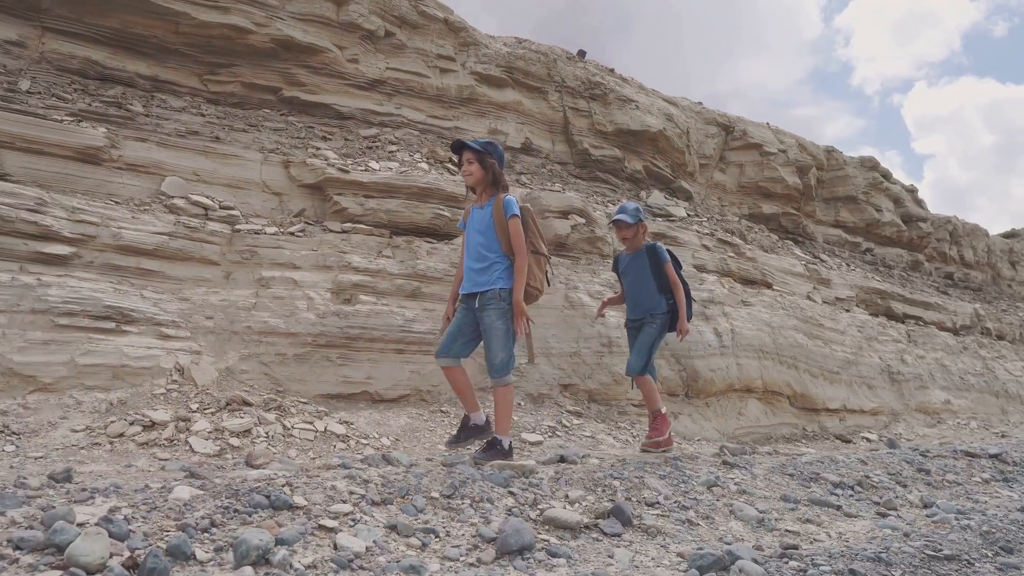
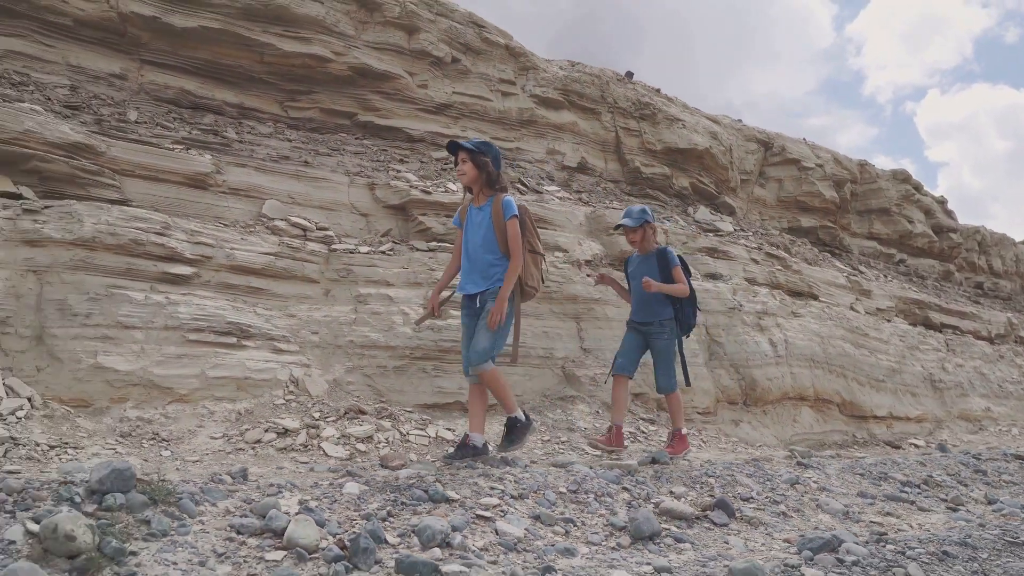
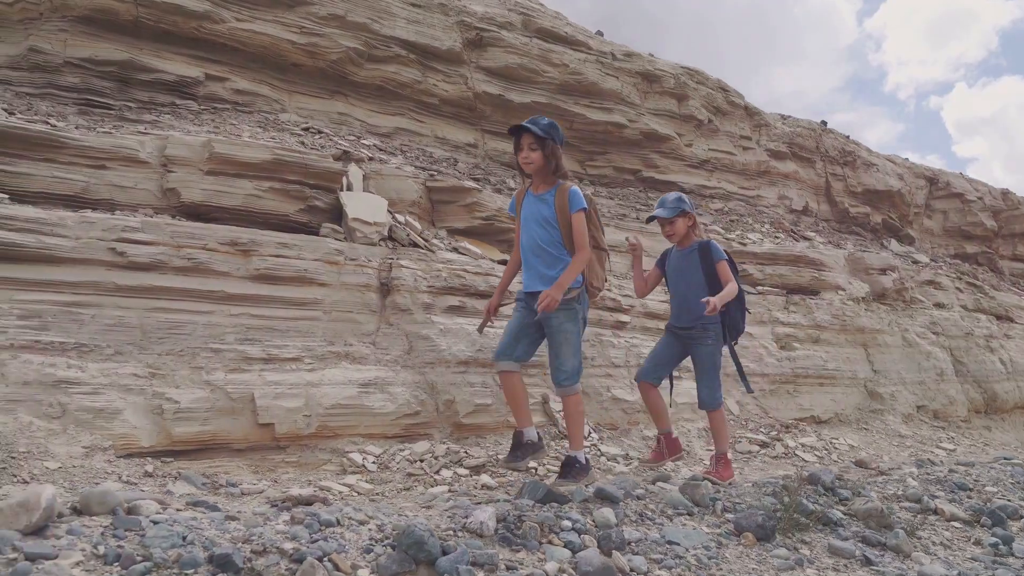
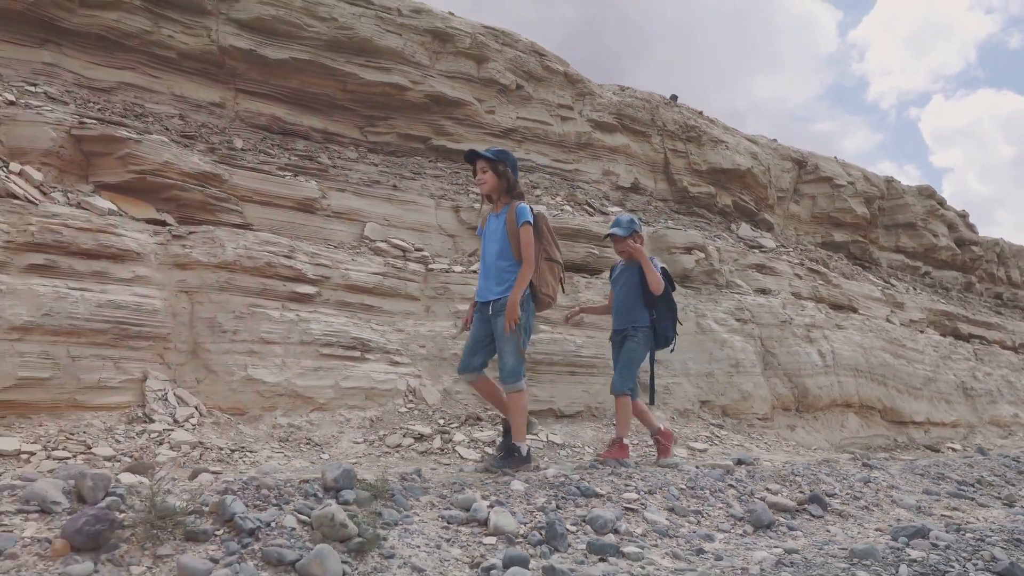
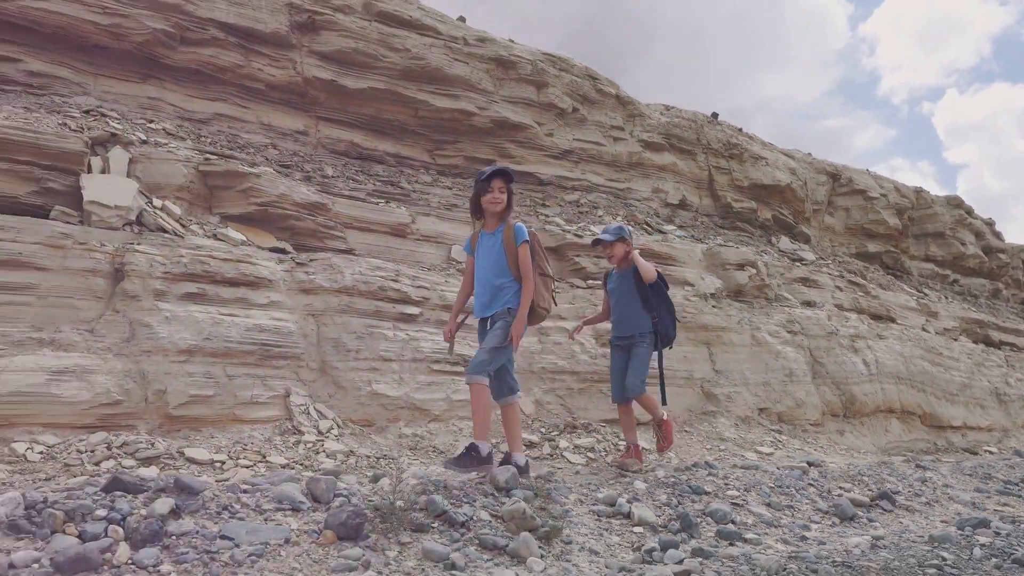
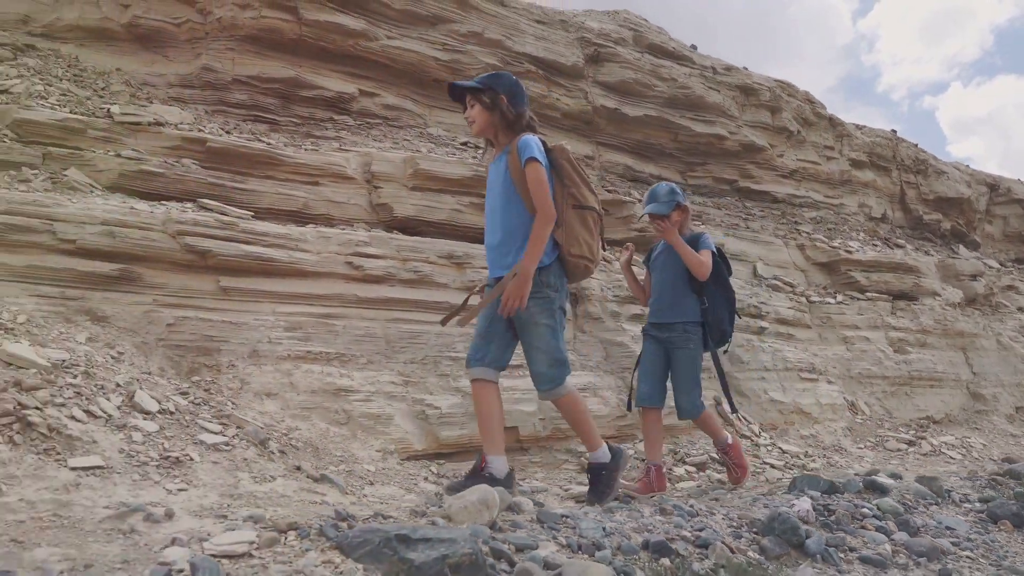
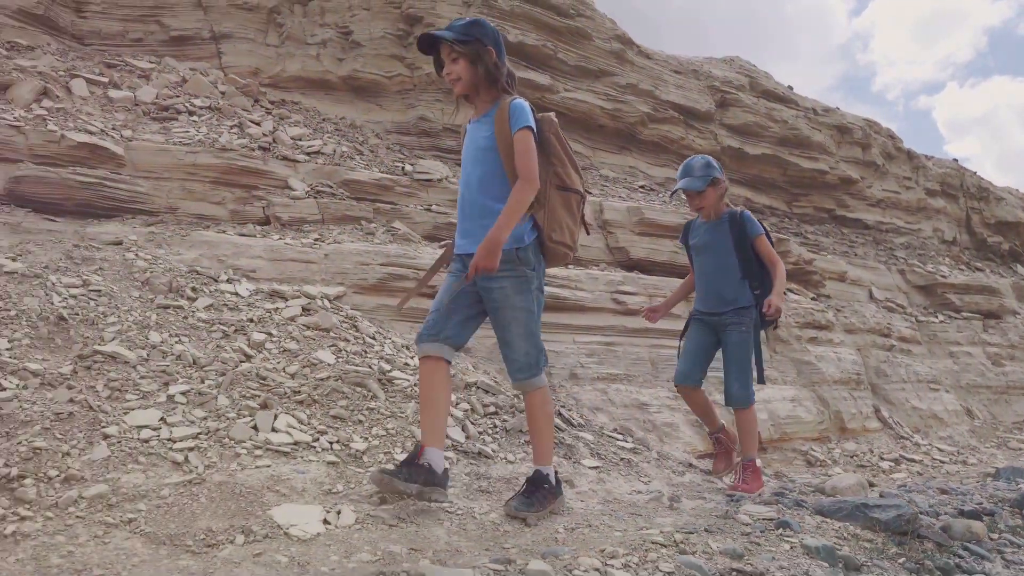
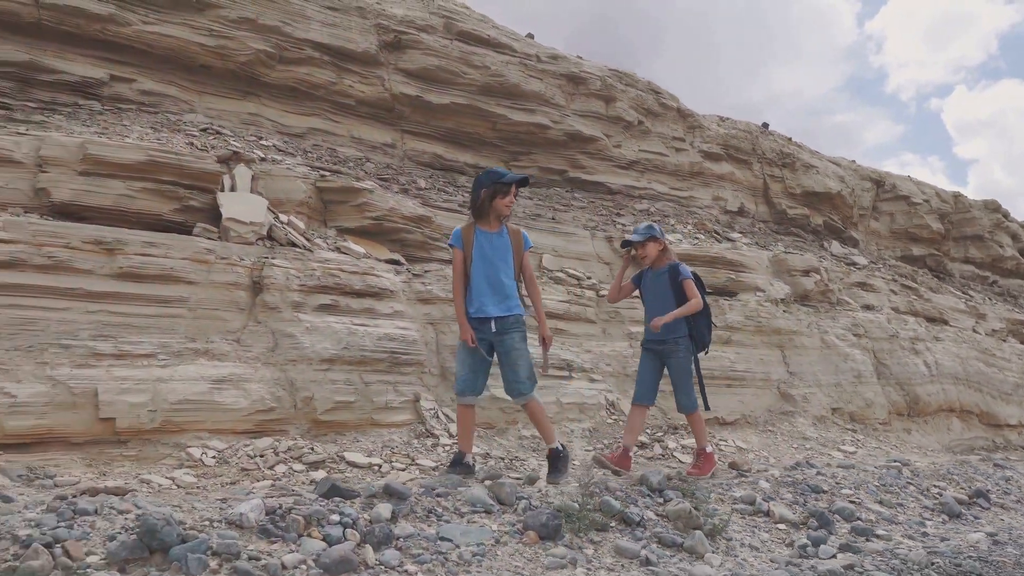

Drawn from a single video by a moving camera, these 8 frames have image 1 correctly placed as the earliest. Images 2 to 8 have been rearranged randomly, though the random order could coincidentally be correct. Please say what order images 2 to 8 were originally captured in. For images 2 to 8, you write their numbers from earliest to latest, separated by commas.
2, 4, 5, 8, 3, 6, 7
